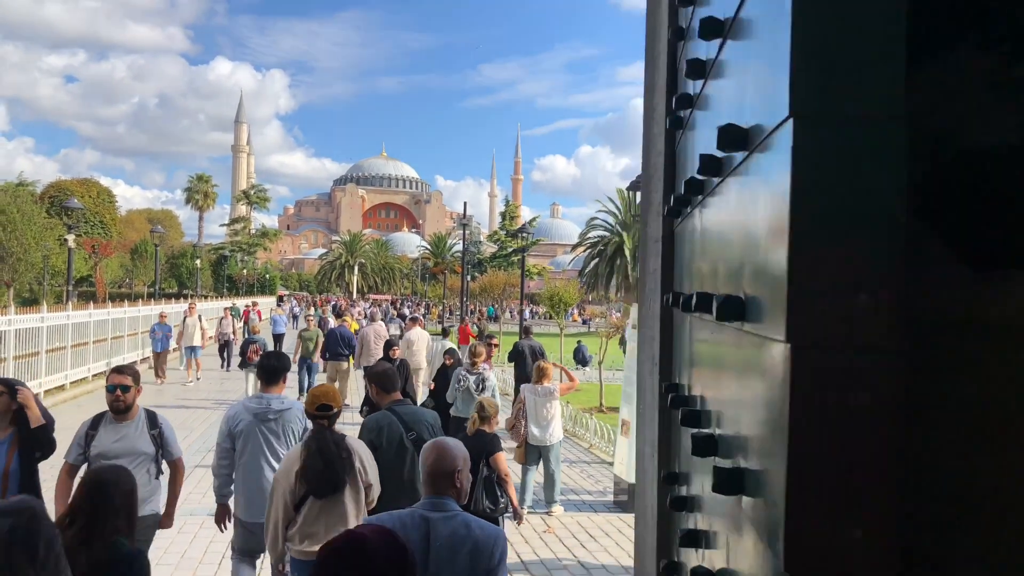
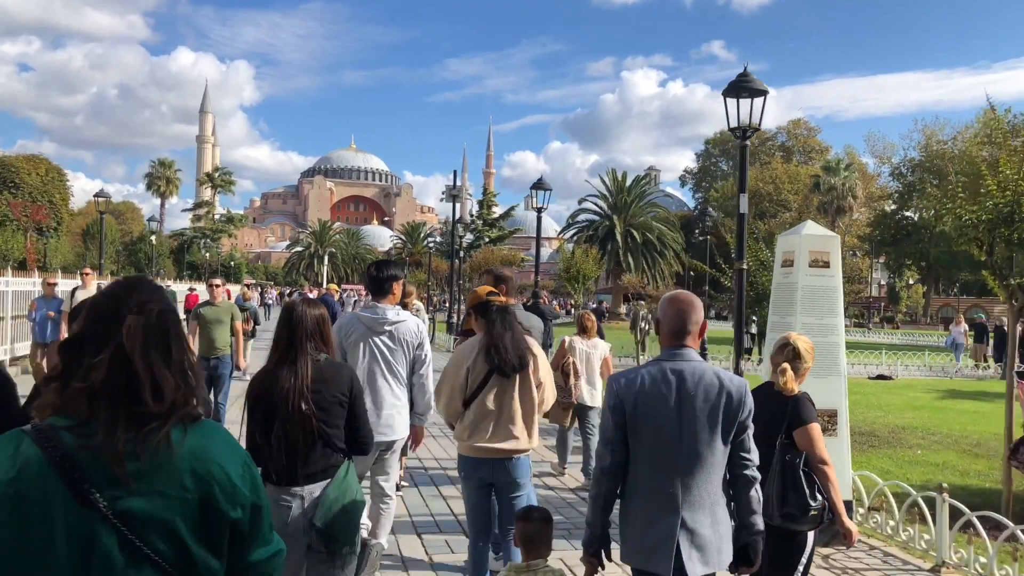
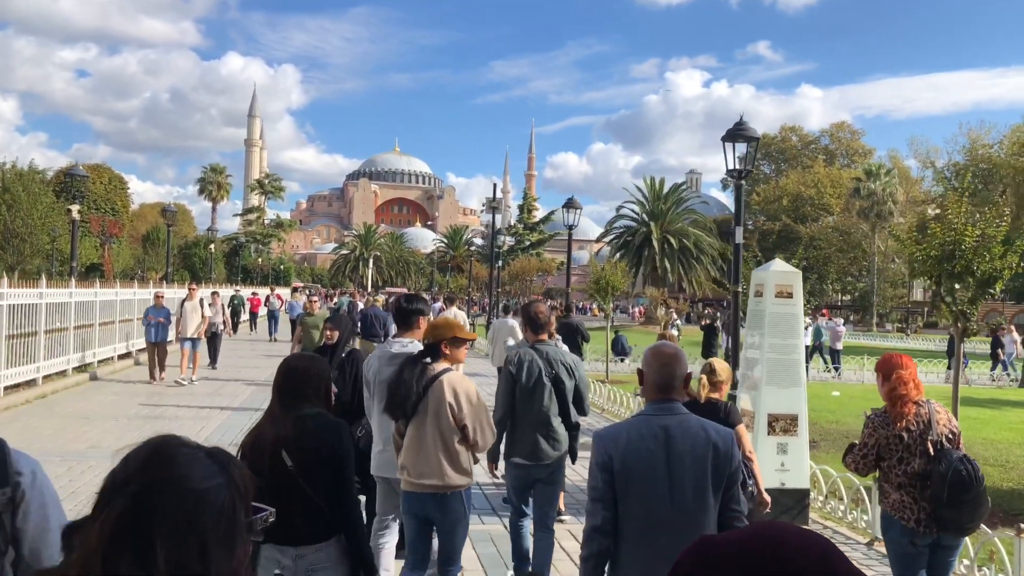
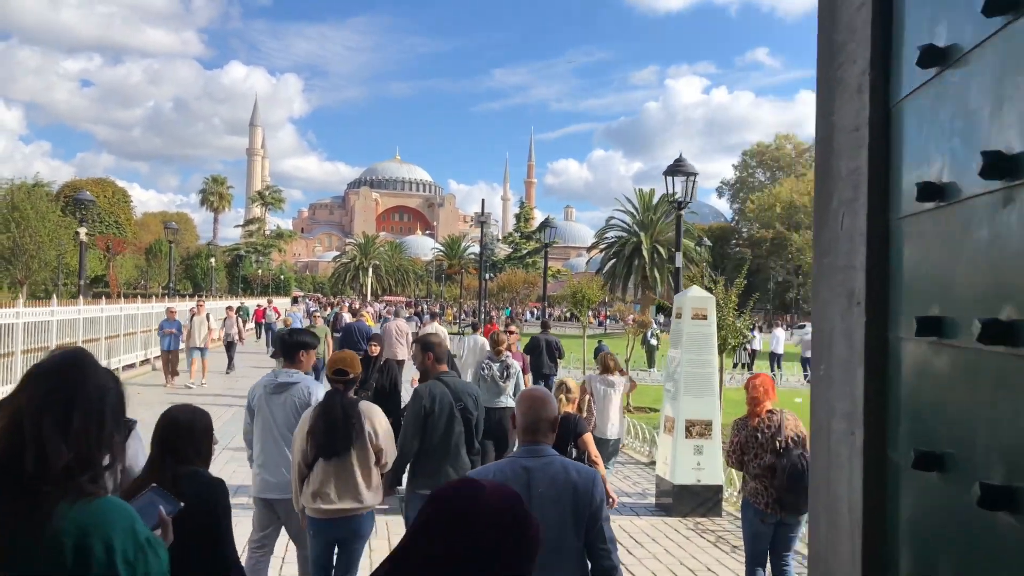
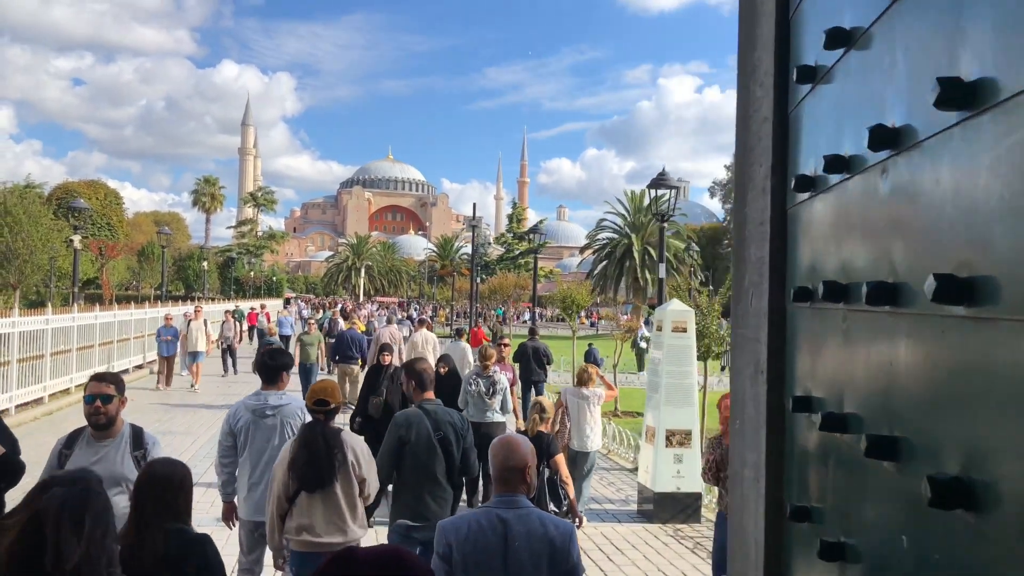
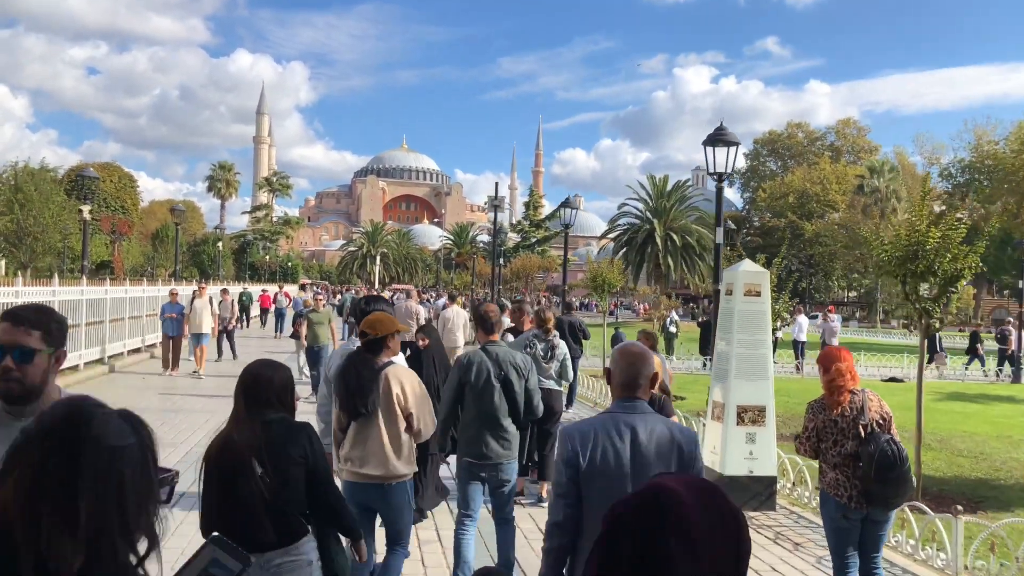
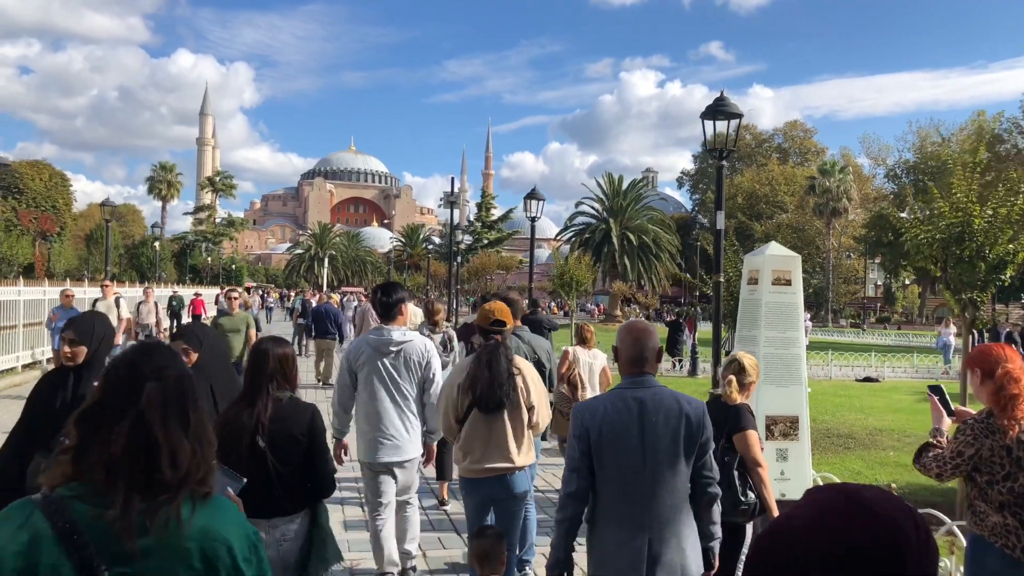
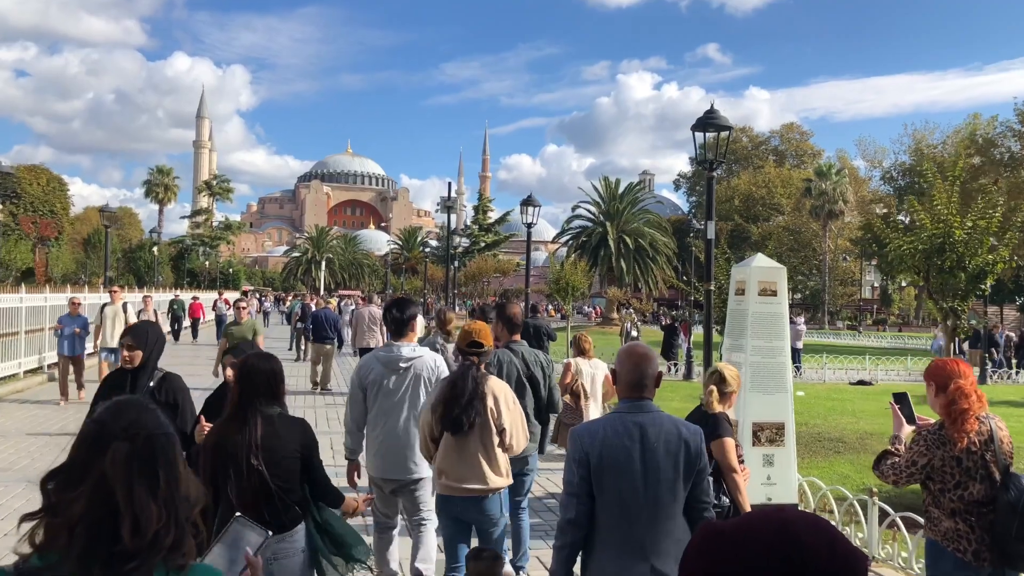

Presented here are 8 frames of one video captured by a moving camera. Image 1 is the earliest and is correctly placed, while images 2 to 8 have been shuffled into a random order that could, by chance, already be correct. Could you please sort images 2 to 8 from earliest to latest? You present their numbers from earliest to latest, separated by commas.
5, 4, 6, 3, 8, 7, 2
